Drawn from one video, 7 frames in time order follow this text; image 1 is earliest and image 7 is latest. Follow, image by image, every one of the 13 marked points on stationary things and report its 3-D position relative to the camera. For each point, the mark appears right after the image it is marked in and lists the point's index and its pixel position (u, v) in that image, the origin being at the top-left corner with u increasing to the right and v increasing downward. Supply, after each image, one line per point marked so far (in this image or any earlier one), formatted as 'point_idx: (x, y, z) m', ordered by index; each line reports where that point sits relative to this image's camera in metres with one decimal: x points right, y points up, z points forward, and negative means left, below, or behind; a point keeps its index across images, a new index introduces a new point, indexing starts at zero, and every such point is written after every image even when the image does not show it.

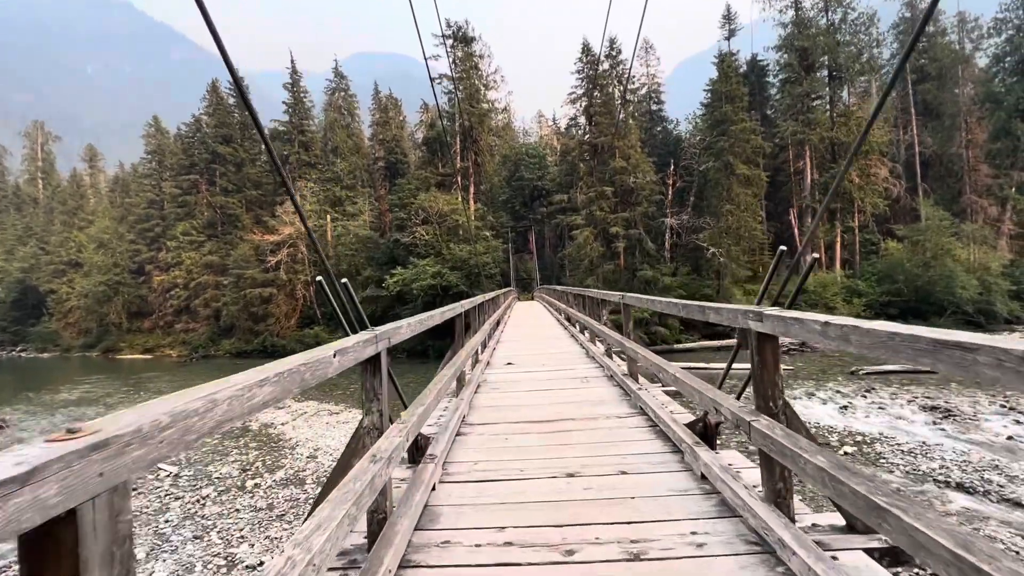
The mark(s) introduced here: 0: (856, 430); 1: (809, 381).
0: (+6.7, -2.8, +9.8) m
1: (+8.3, -2.6, +14.1) m
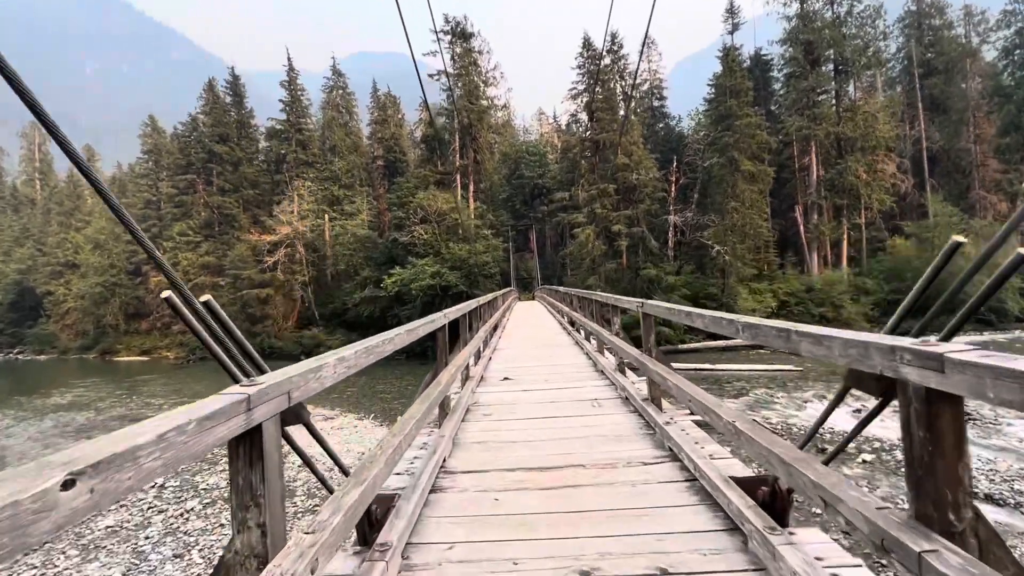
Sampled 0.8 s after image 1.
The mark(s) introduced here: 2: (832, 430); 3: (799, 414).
0: (+6.7, -2.8, +9.4) m
1: (+8.3, -2.6, +13.7) m
2: (+6.3, -2.8, +9.9) m
3: (+6.3, -2.8, +11.1) m
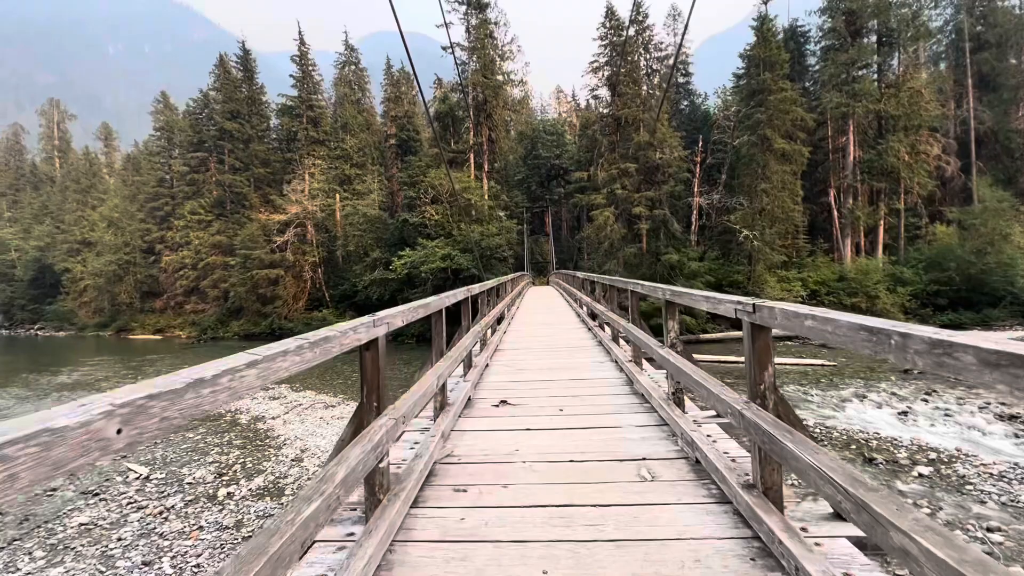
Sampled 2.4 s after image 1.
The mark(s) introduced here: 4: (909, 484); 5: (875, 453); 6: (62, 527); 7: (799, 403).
0: (+6.9, -2.6, +8.4) m
1: (+8.6, -2.3, +12.6) m
2: (+6.4, -2.6, +8.9) m
3: (+6.5, -2.6, +10.1) m
4: (+5.5, -2.7, +7.0) m
5: (+5.8, -2.6, +8.0) m
6: (-6.4, -3.4, +7.2) m
7: (+6.2, -2.5, +11.0) m
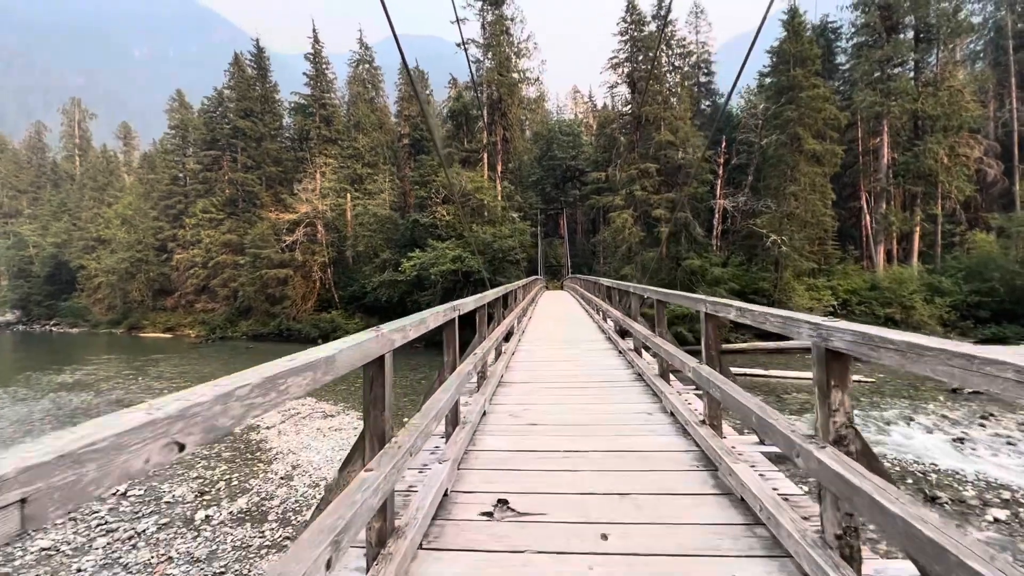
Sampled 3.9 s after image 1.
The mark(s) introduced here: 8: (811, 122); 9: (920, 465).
0: (+7.0, -2.8, +7.4) m
1: (+8.8, -2.6, +11.5) m
2: (+6.6, -2.8, +7.9) m
3: (+6.7, -2.8, +9.1) m
4: (+5.6, -2.9, +6.1) m
5: (+5.9, -2.8, +7.0) m
6: (-6.3, -3.4, +6.5) m
7: (+6.4, -2.7, +10.0) m
8: (+11.4, +6.3, +19.3) m
9: (+6.4, -2.8, +7.9) m
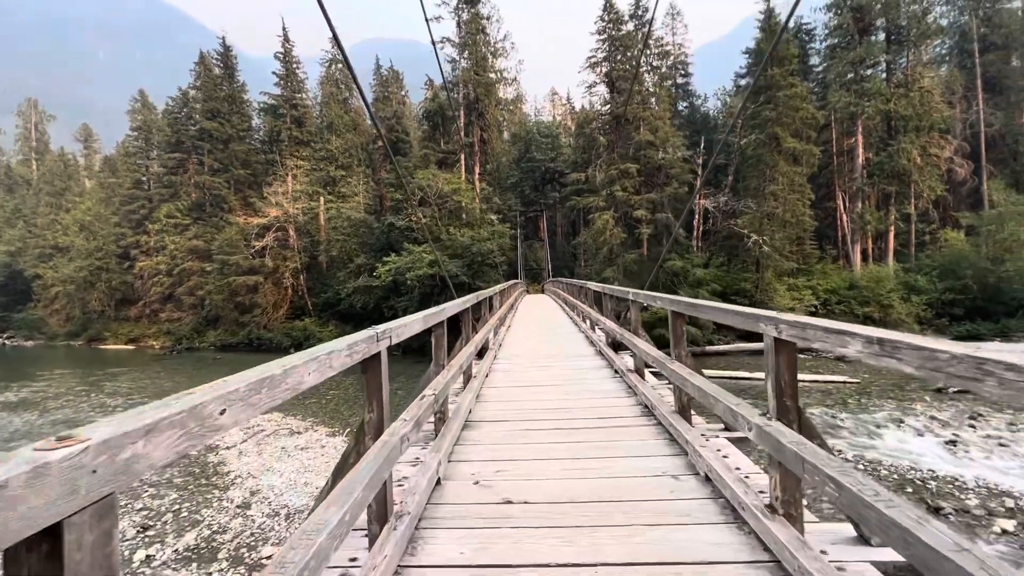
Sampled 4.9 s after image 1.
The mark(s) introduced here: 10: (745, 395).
0: (+6.8, -2.8, +7.1) m
1: (+8.4, -2.6, +11.4) m
2: (+6.3, -2.8, +7.6) m
3: (+6.4, -2.8, +8.8) m
4: (+5.5, -2.9, +5.8) m
5: (+5.7, -2.8, +6.7) m
6: (-6.5, -3.5, +5.7) m
7: (+6.1, -2.7, +9.7) m
8: (+10.5, +6.3, +19.3) m
9: (+6.1, -2.8, +7.7) m
10: (+5.6, -2.6, +12.3) m
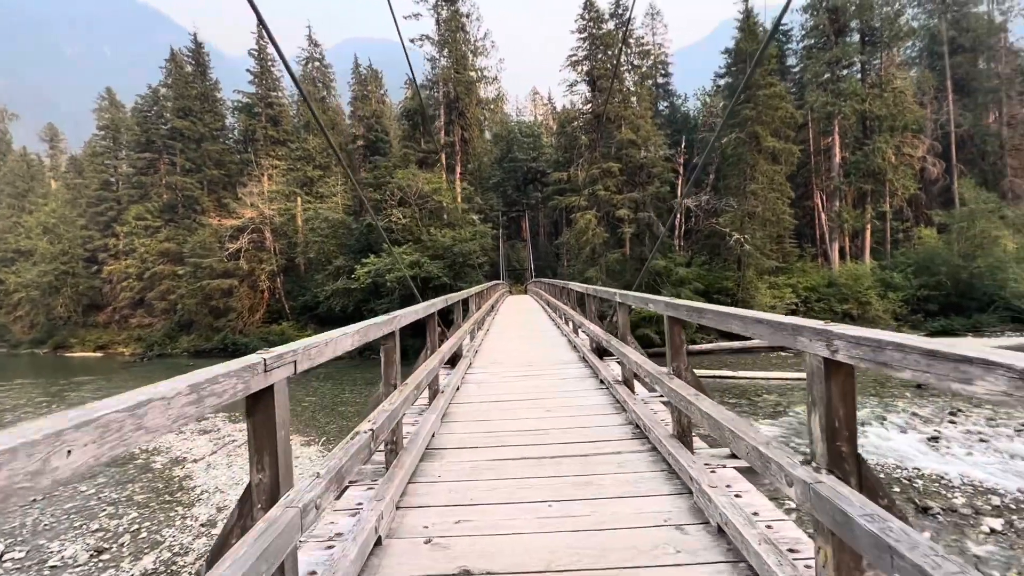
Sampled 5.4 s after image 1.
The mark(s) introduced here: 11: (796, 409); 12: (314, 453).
0: (+6.6, -2.7, +7.1) m
1: (+8.1, -2.5, +11.4) m
2: (+6.1, -2.7, +7.6) m
3: (+6.1, -2.7, +8.8) m
4: (+5.3, -2.8, +5.7) m
5: (+5.5, -2.8, +6.7) m
6: (-6.6, -3.6, +5.2) m
7: (+5.8, -2.7, +9.7) m
8: (+9.8, +6.4, +19.4) m
9: (+5.9, -2.7, +7.6) m
10: (+5.2, -2.6, +12.3) m
11: (+6.1, -2.6, +10.9) m
12: (-3.7, -3.1, +9.5) m
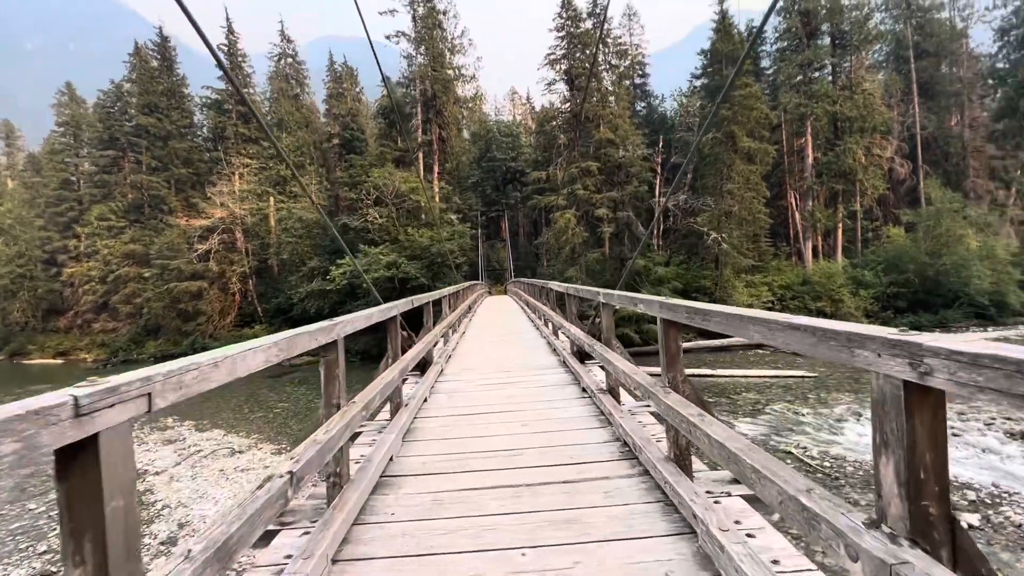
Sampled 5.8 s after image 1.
0: (+6.4, -2.7, +7.2) m
1: (+7.6, -2.4, +11.6) m
2: (+5.8, -2.7, +7.7) m
3: (+5.8, -2.7, +8.9) m
4: (+5.1, -2.8, +5.7) m
5: (+5.3, -2.7, +6.7) m
6: (-6.7, -3.7, +4.8) m
7: (+5.4, -2.6, +9.7) m
8: (+8.9, +6.4, +19.6) m
9: (+5.7, -2.7, +7.7) m
10: (+4.8, -2.5, +12.3) m
11: (+5.7, -2.6, +11.0) m
12: (-4.0, -3.1, +9.2) m
